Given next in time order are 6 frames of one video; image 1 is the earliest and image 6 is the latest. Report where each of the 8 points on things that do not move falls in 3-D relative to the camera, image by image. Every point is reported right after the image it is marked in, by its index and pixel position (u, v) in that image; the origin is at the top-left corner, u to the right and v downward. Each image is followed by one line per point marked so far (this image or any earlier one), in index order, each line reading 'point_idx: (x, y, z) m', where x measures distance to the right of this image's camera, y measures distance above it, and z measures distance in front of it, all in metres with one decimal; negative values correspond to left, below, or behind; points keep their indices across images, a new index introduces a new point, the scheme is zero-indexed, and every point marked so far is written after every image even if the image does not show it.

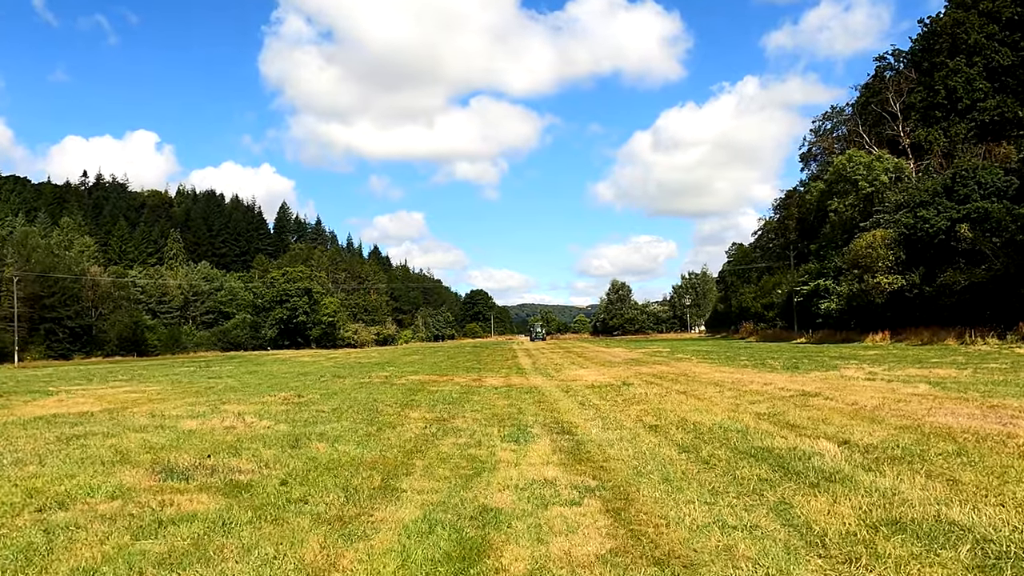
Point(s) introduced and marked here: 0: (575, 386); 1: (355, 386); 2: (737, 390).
0: (+1.9, -2.9, +18.6) m
1: (-4.8, -3.0, +19.4) m
2: (+5.2, -2.4, +14.4) m
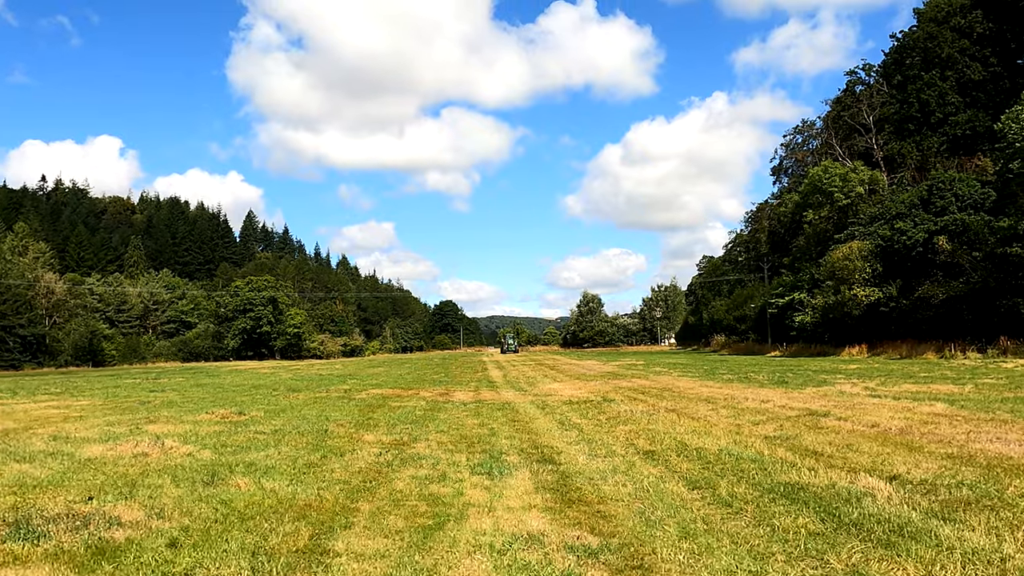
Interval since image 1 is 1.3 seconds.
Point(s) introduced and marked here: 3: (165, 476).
0: (+1.1, -3.1, +17.0) m
1: (-5.6, -3.2, +17.4) m
2: (+4.6, -2.5, +13.0) m
3: (-4.1, -2.2, +7.4) m
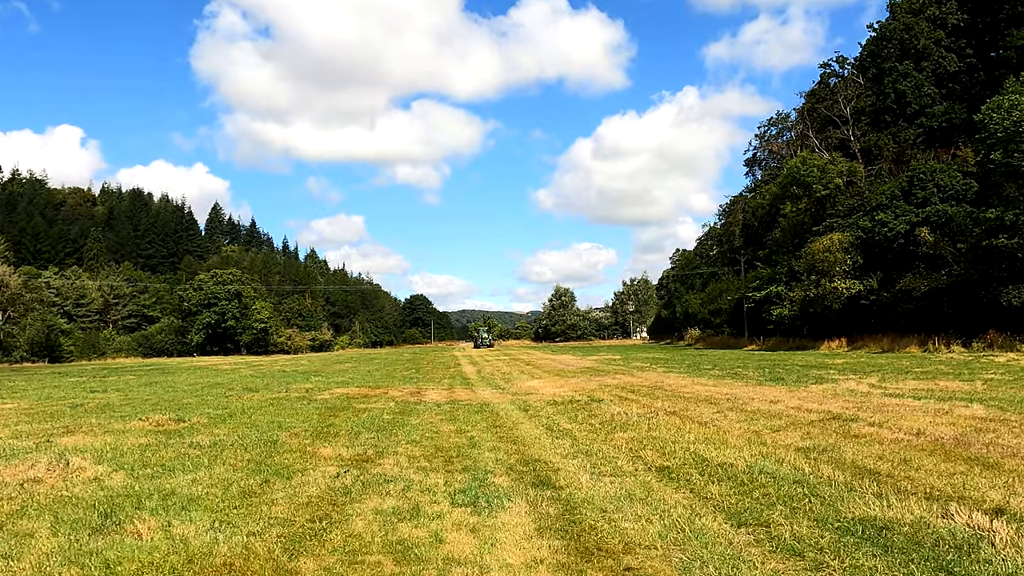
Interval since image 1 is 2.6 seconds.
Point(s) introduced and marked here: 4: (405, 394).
0: (+0.6, -2.8, +15.4) m
1: (-6.1, -2.9, +15.6) m
2: (+4.3, -2.3, +11.6) m
3: (-4.2, -2.0, +5.6) m
4: (-3.2, -3.2, +18.6) m
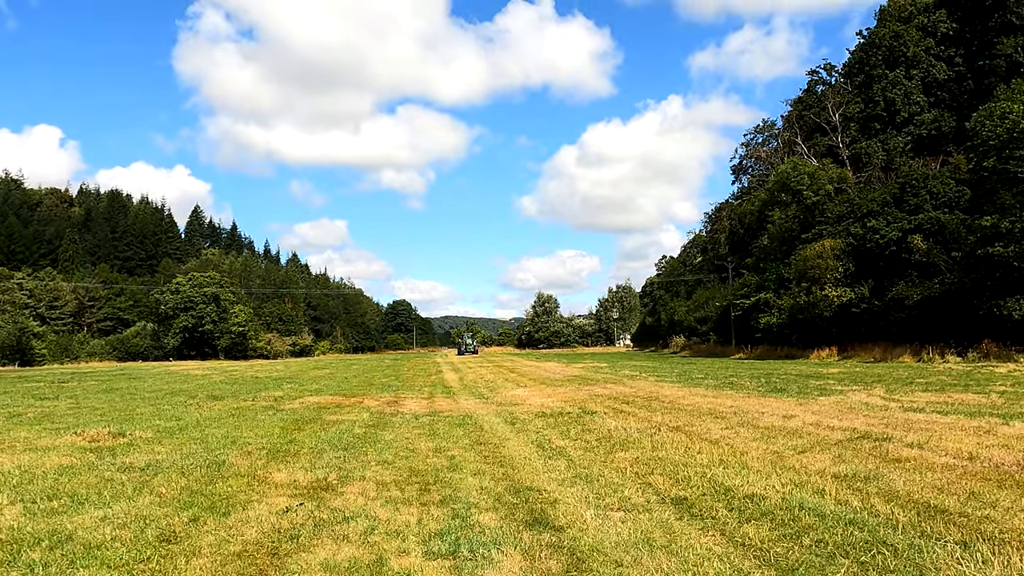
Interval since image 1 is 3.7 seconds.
0: (+0.2, -2.8, +14.2) m
1: (-6.5, -2.9, +14.1) m
2: (+4.0, -2.3, +10.4) m
3: (-4.2, -1.9, +4.2) m
4: (-3.6, -3.2, +17.3) m
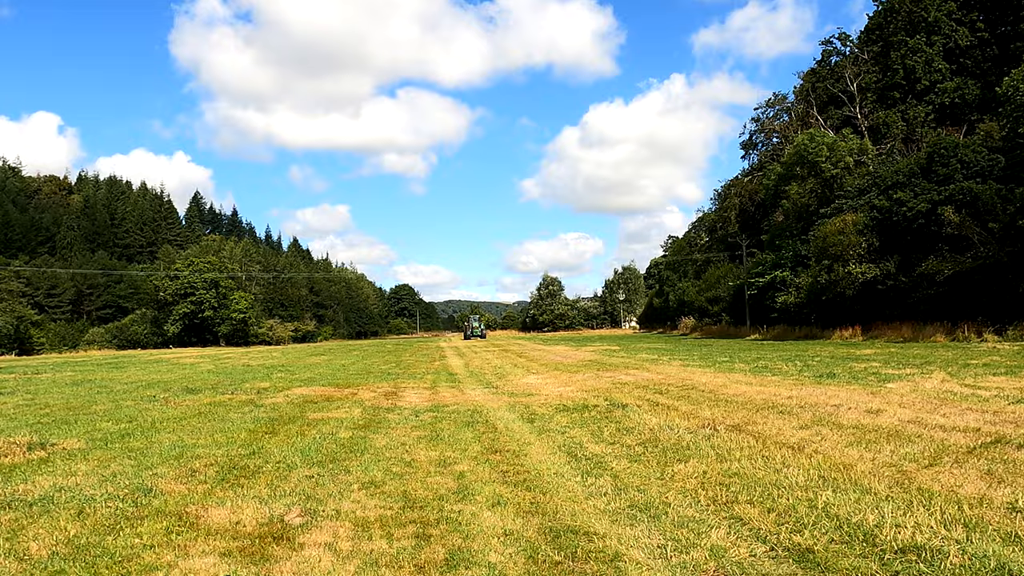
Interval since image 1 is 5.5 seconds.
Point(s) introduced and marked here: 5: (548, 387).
0: (+0.5, -2.3, +12.1) m
1: (-6.2, -2.4, +12.1) m
2: (+4.3, -1.8, +8.3) m
3: (-3.9, -1.7, +2.1) m
4: (-3.3, -2.6, +15.2) m
5: (+0.9, -2.5, +16.0) m
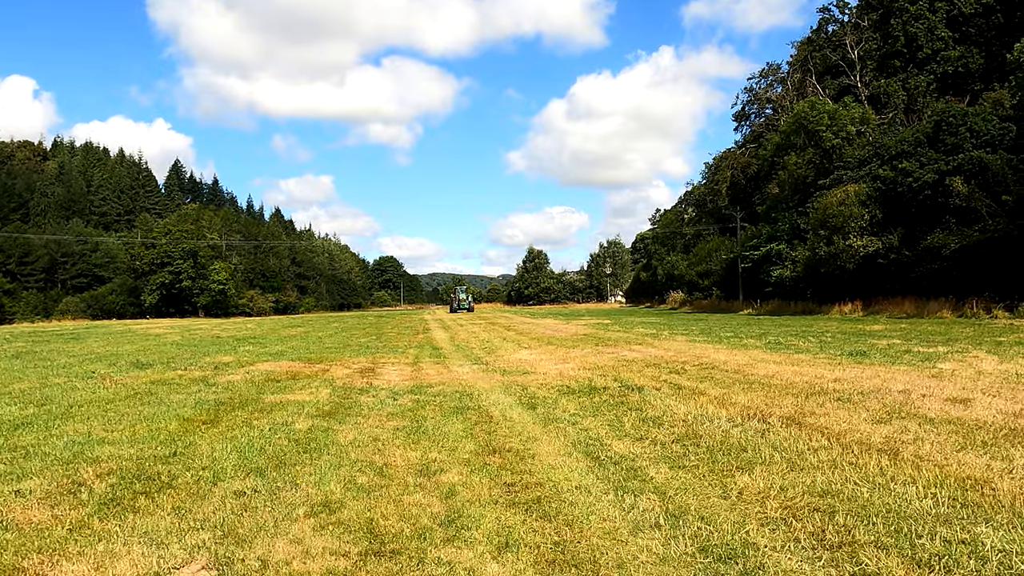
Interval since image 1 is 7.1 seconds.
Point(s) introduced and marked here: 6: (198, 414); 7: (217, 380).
0: (+0.5, -1.7, +10.2) m
1: (-6.2, -1.7, +10.1) m
2: (+4.4, -1.4, +6.5) m
3: (-3.8, -1.4, +0.2) m
4: (-3.4, -1.8, +13.3) m
5: (+0.8, -1.7, +14.2) m
6: (-4.2, -1.7, +8.3) m
7: (-5.9, -1.8, +12.5) m
